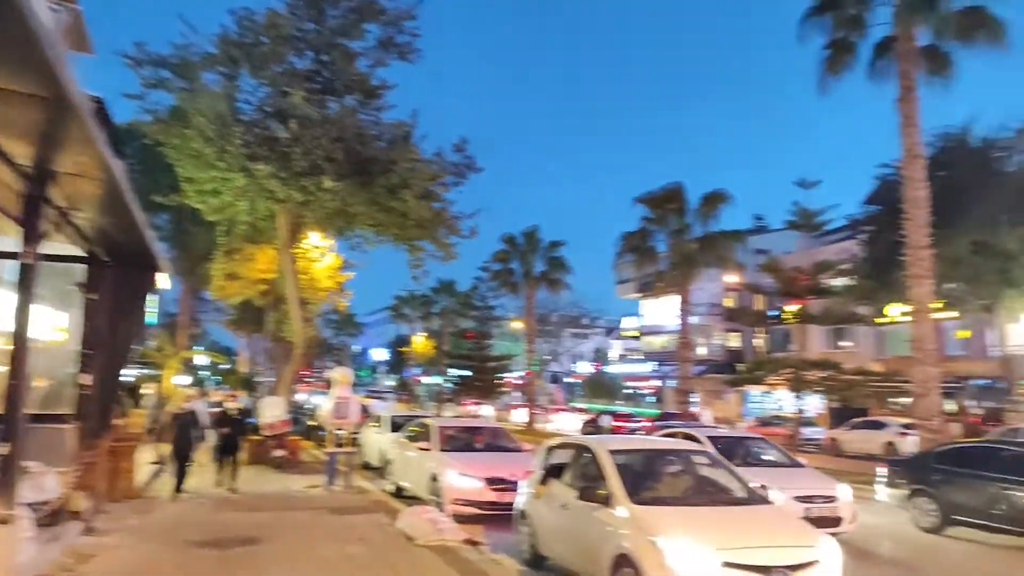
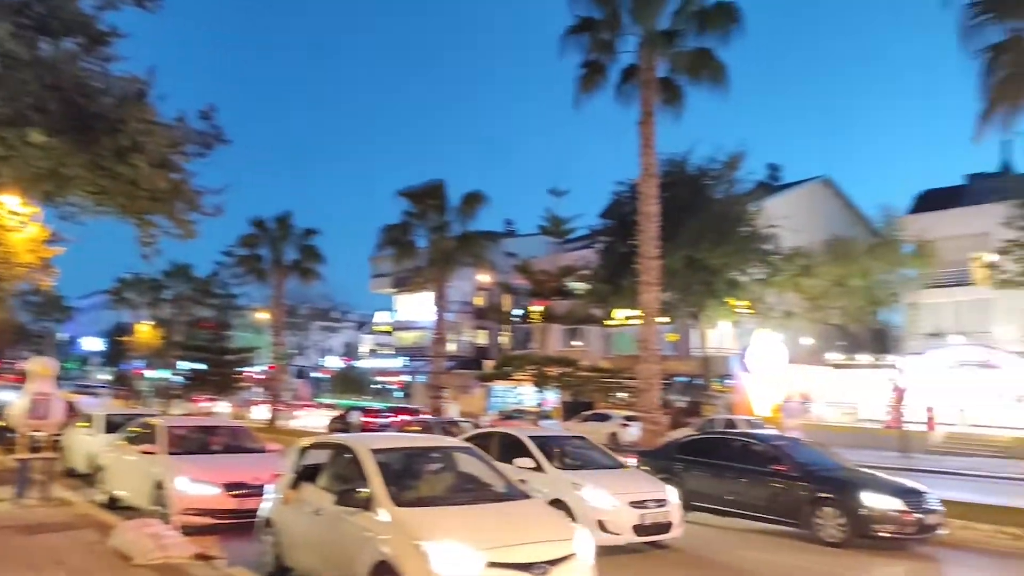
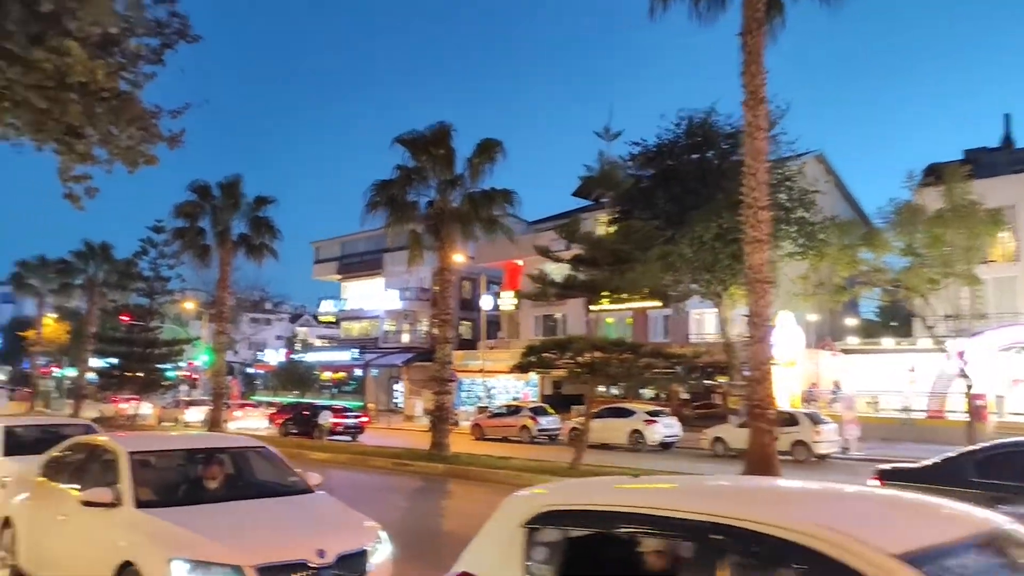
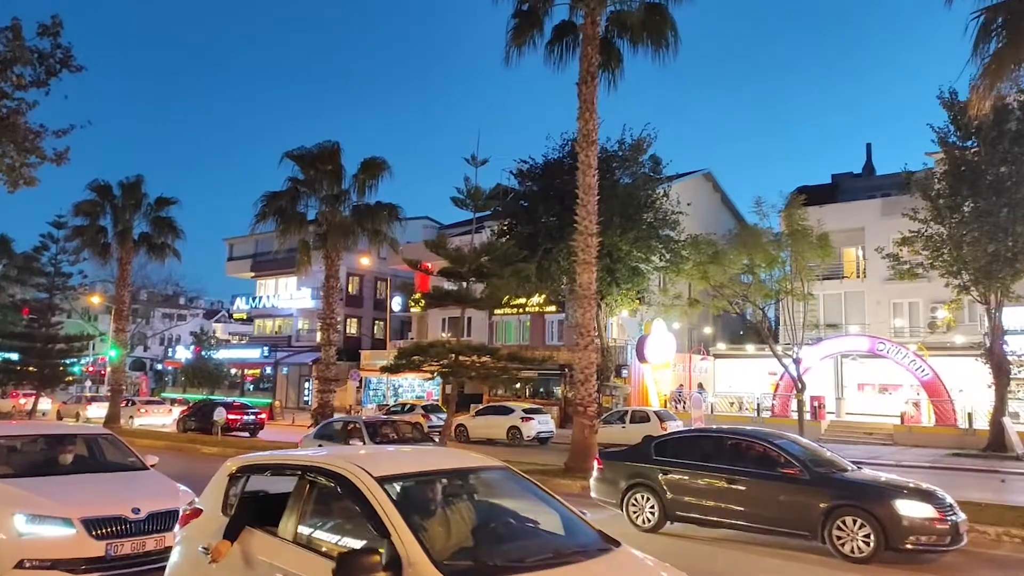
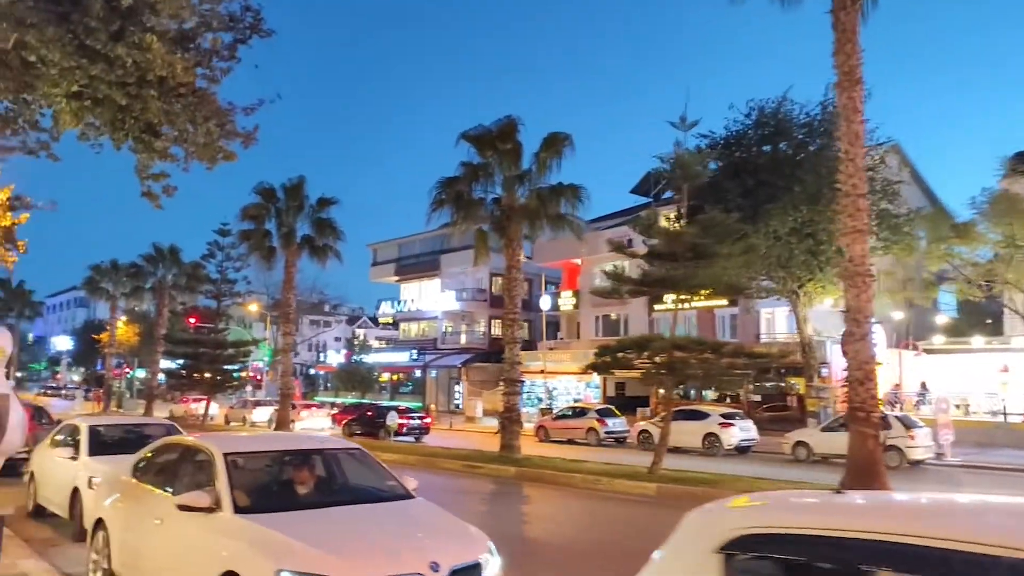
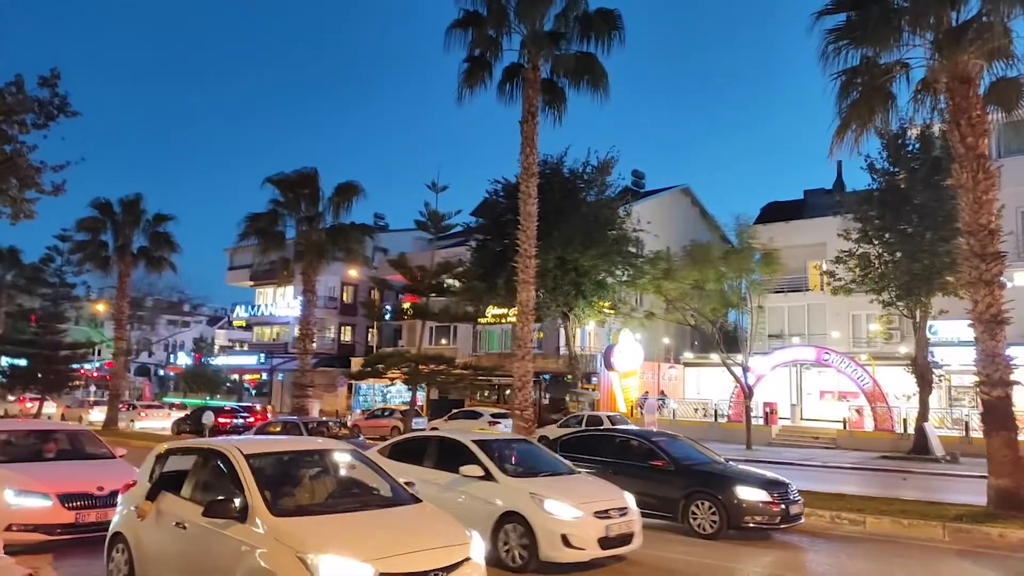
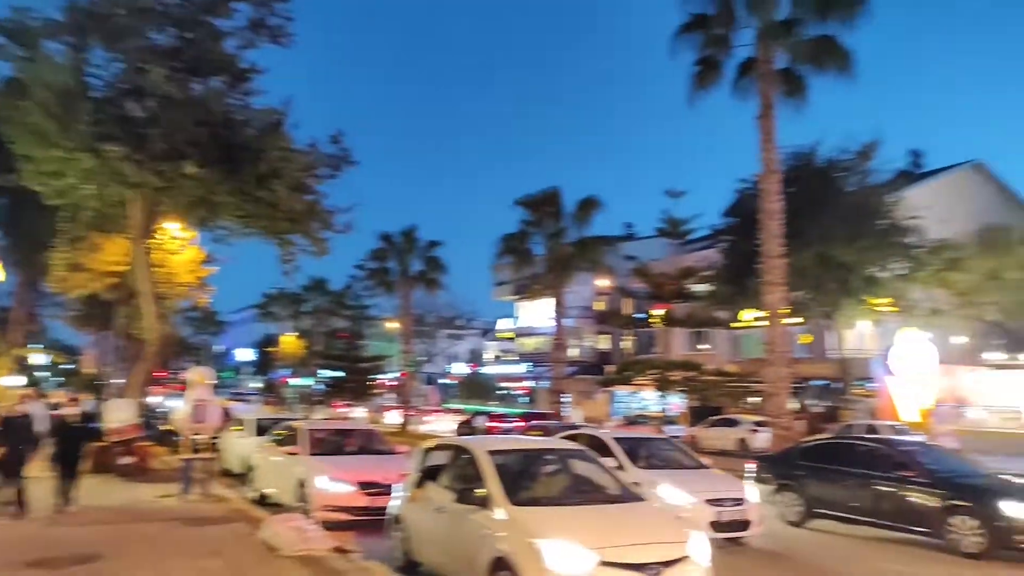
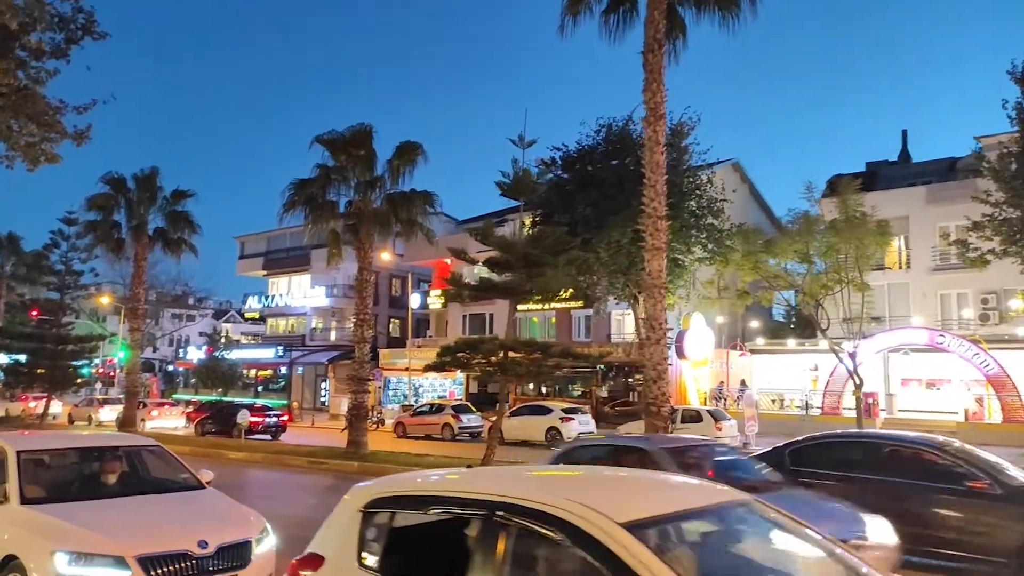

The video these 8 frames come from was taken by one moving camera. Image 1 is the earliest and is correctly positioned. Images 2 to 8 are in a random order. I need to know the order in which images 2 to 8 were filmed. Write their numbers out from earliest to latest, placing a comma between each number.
7, 2, 6, 4, 8, 3, 5
